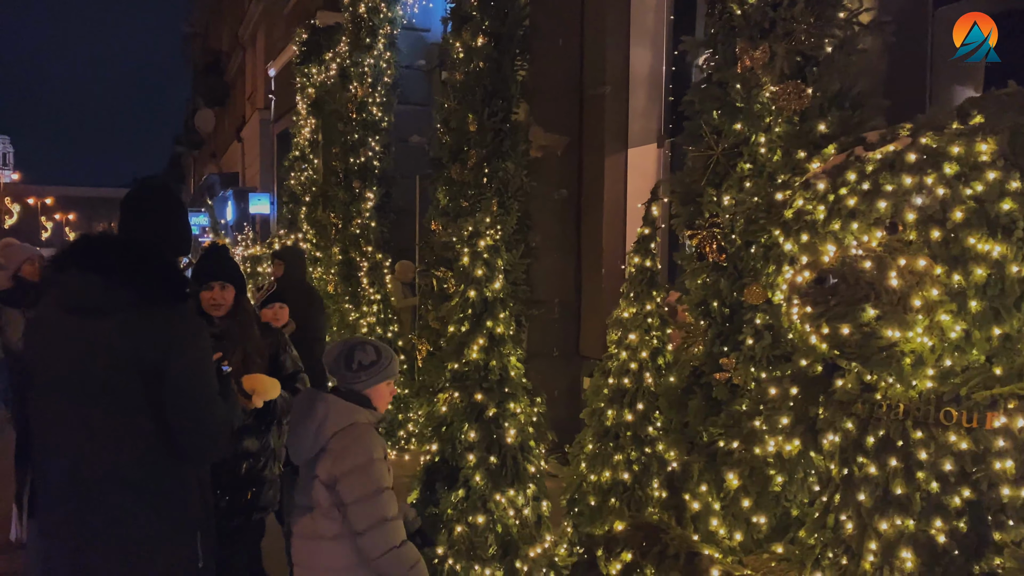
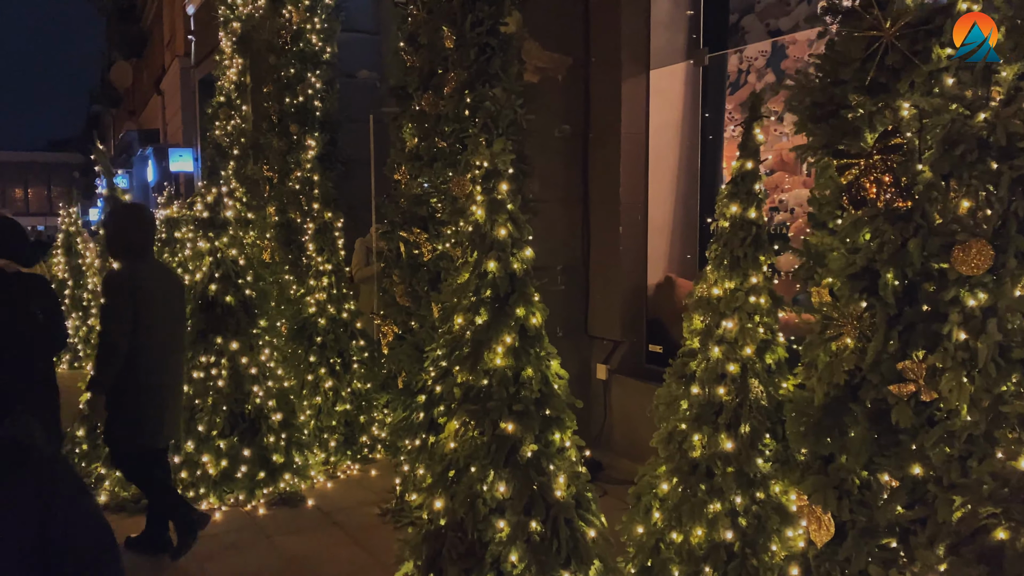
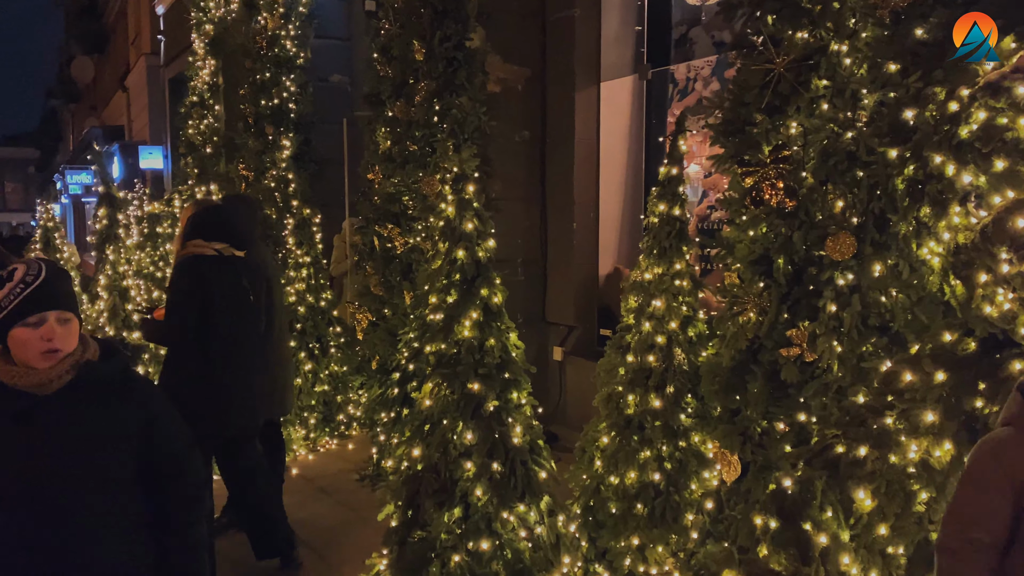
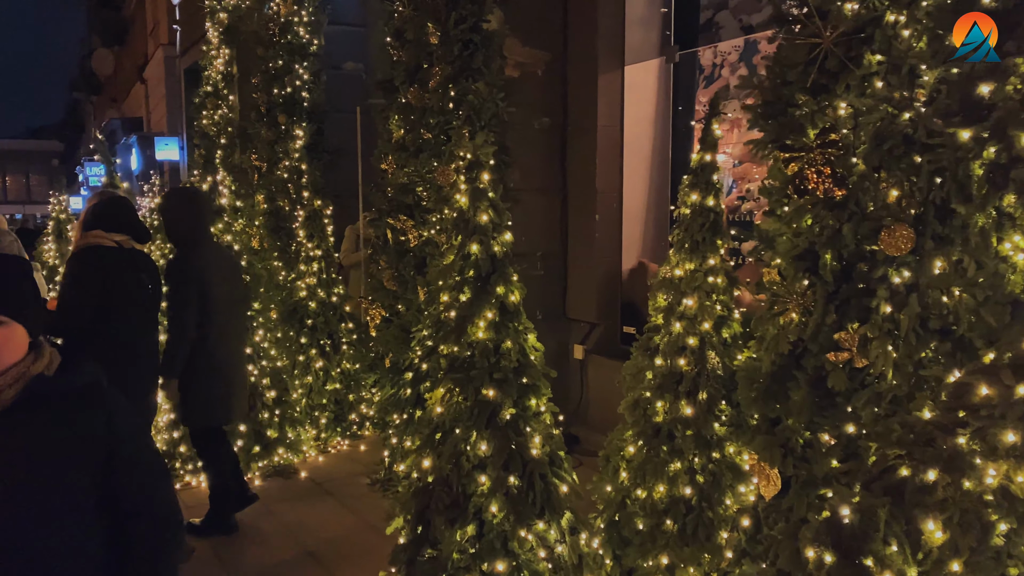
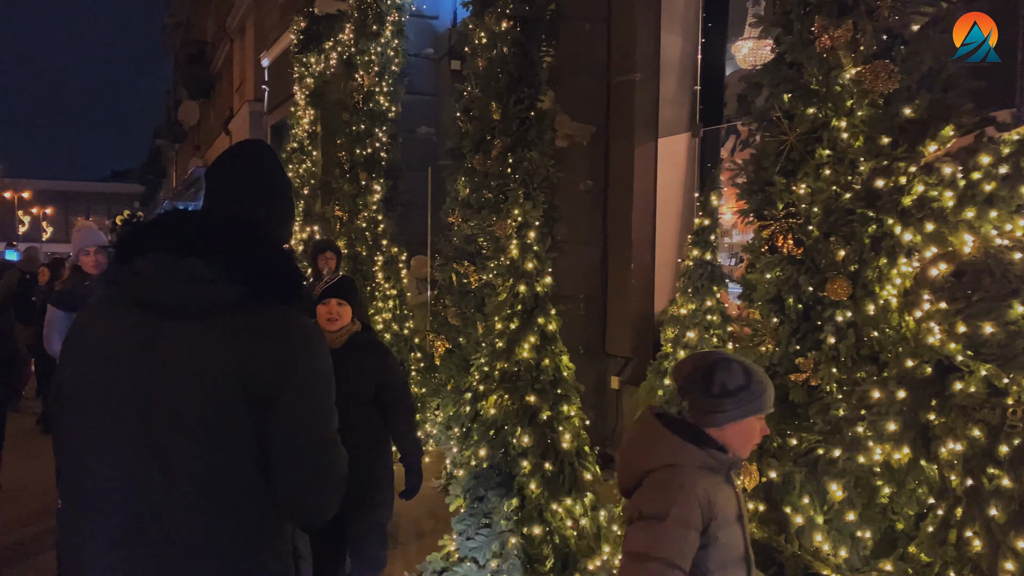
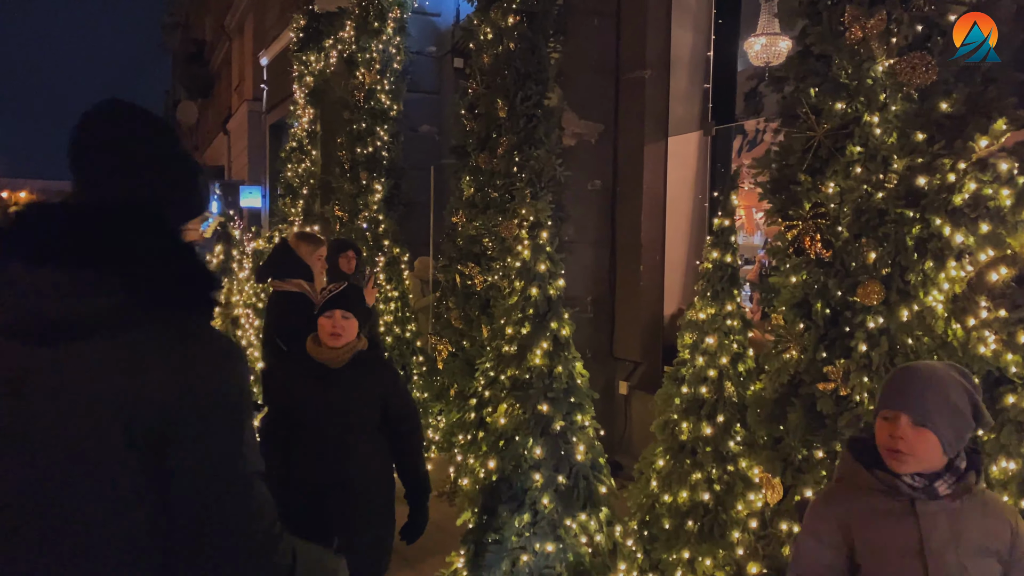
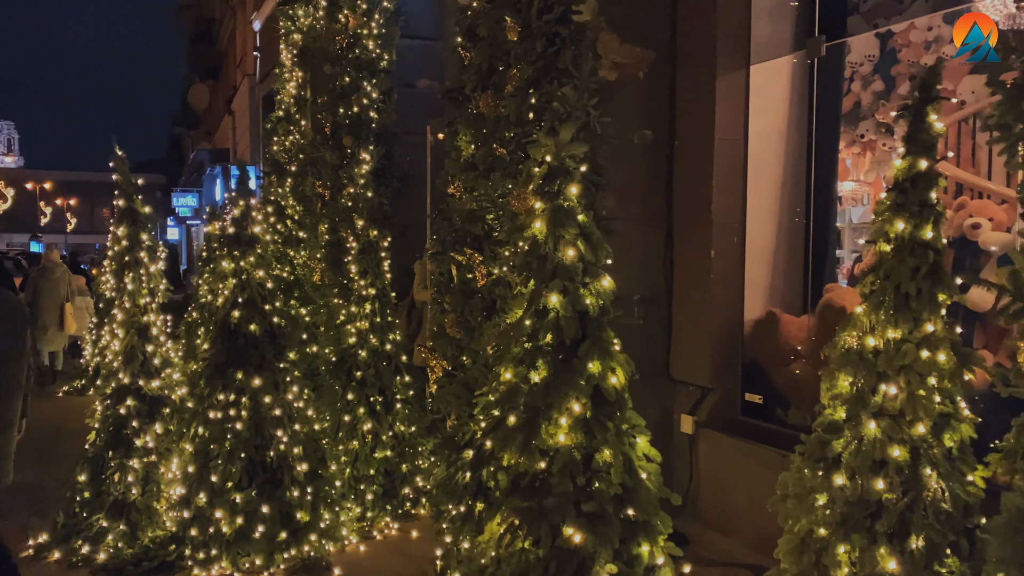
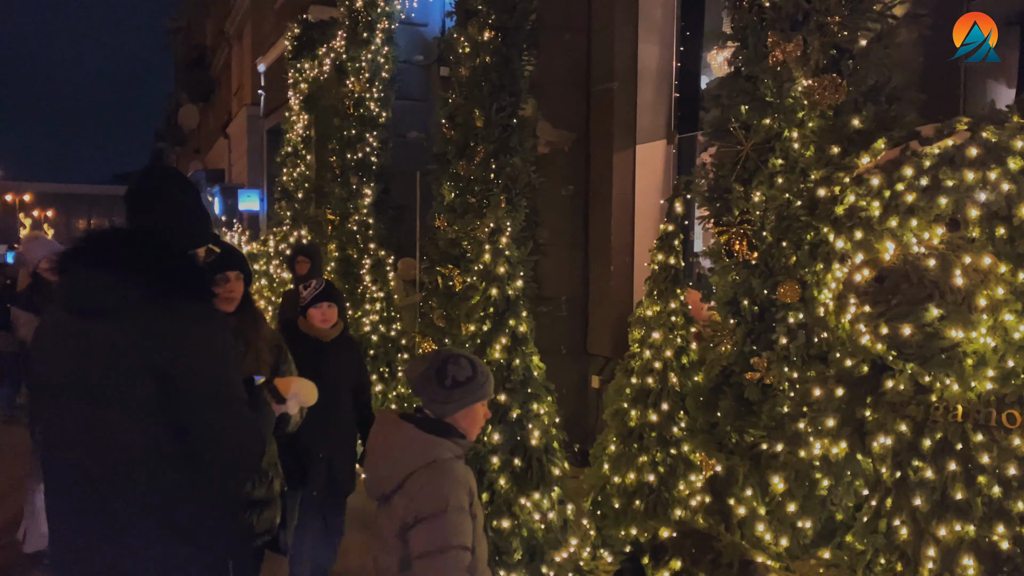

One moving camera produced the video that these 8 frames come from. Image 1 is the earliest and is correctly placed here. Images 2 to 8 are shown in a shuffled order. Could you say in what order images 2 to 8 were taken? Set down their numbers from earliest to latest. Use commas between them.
8, 5, 6, 3, 4, 2, 7
